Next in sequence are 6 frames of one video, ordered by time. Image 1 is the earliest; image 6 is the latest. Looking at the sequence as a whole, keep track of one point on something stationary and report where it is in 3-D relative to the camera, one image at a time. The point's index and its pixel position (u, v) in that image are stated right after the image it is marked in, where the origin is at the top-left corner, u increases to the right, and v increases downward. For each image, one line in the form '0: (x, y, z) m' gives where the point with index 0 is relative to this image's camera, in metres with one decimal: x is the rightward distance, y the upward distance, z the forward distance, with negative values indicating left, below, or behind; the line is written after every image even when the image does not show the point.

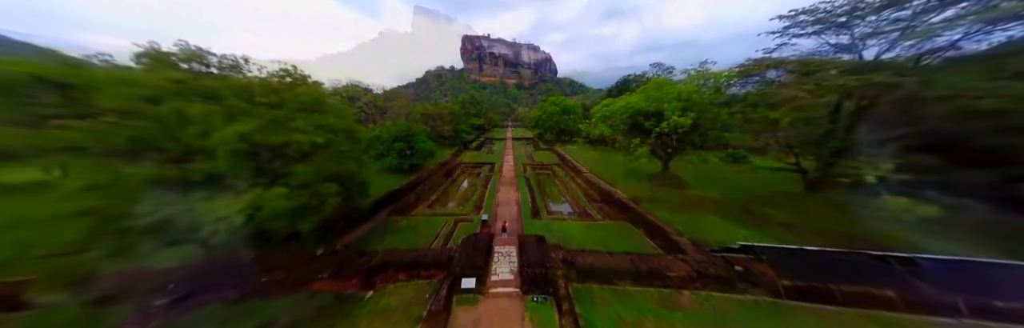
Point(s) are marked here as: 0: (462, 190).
0: (-3.7, -2.0, +13.7) m
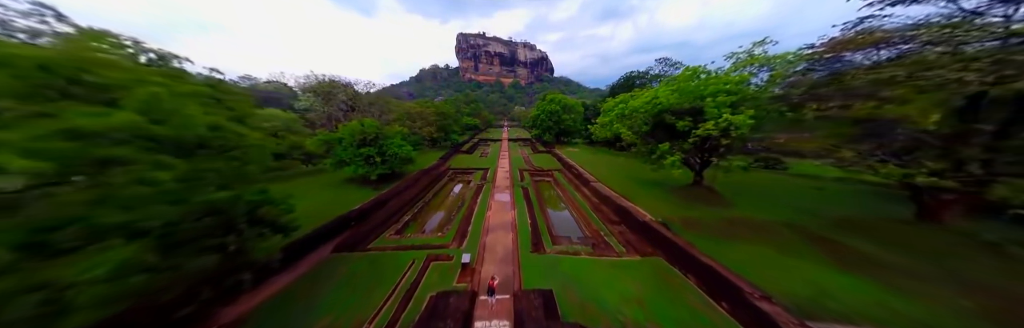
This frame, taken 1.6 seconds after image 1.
0: (-4.0, -2.5, +11.3) m
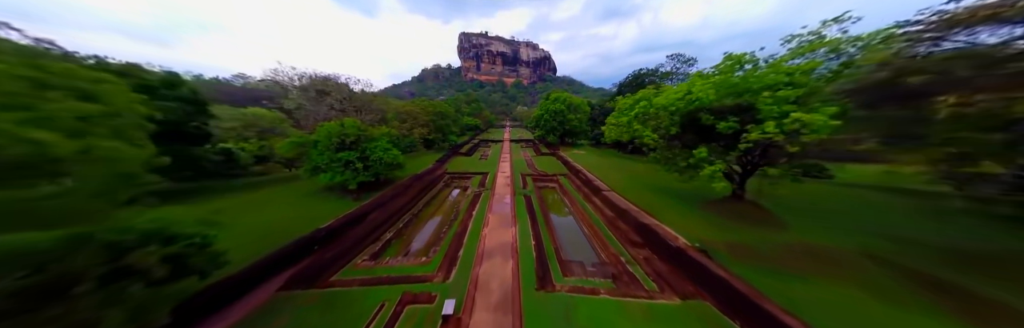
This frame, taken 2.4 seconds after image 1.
0: (-3.9, -2.8, +9.9) m
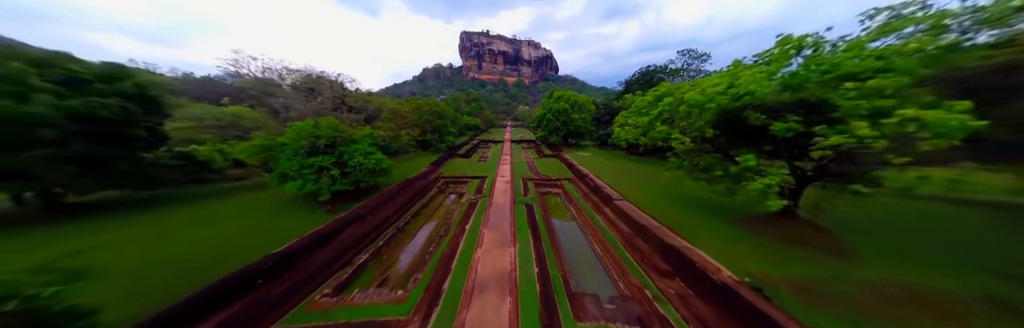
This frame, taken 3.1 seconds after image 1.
0: (-4.0, -3.1, +8.7) m
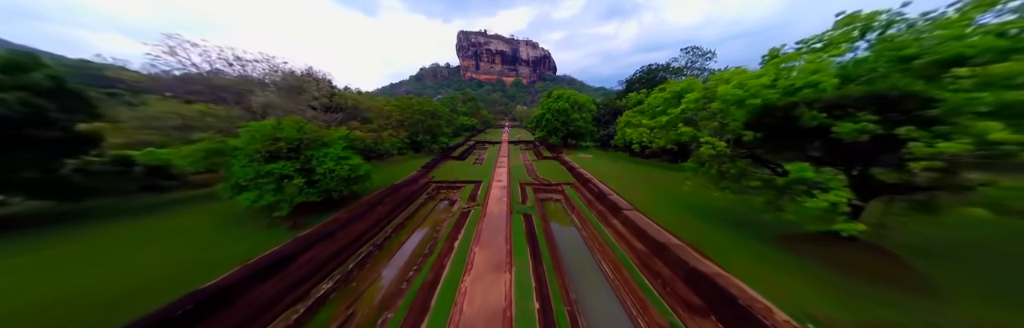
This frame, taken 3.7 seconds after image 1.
0: (-4.1, -3.4, +7.5) m
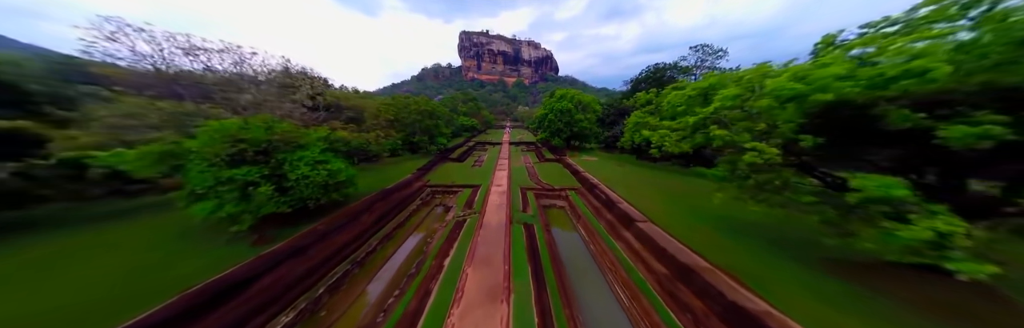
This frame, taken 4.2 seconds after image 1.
0: (-4.2, -3.6, +6.6) m
